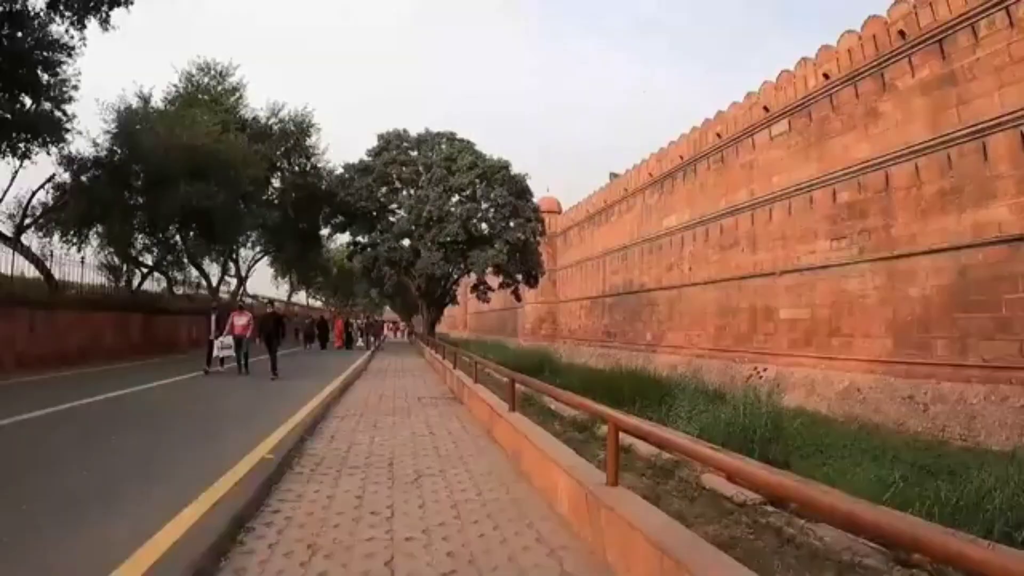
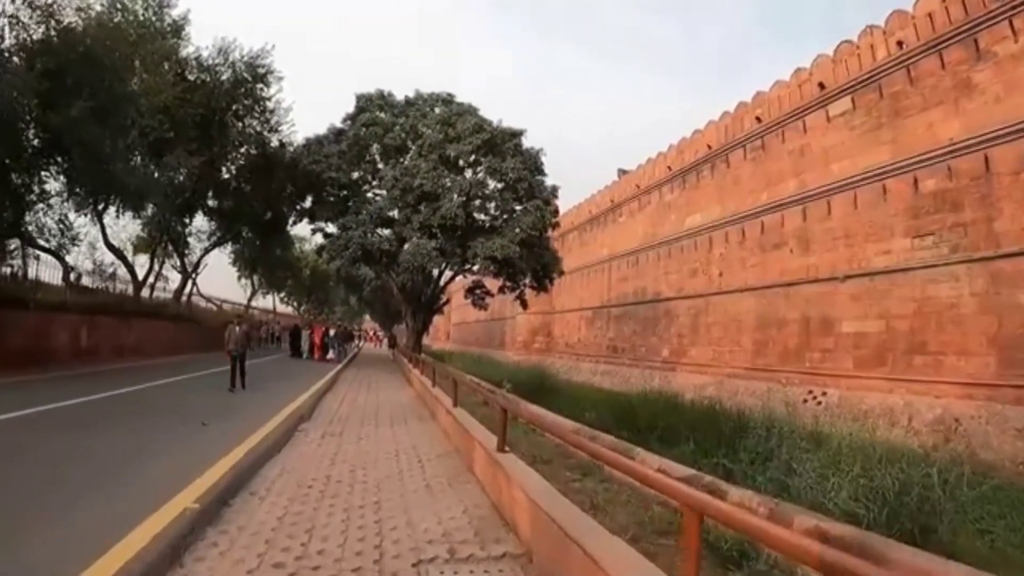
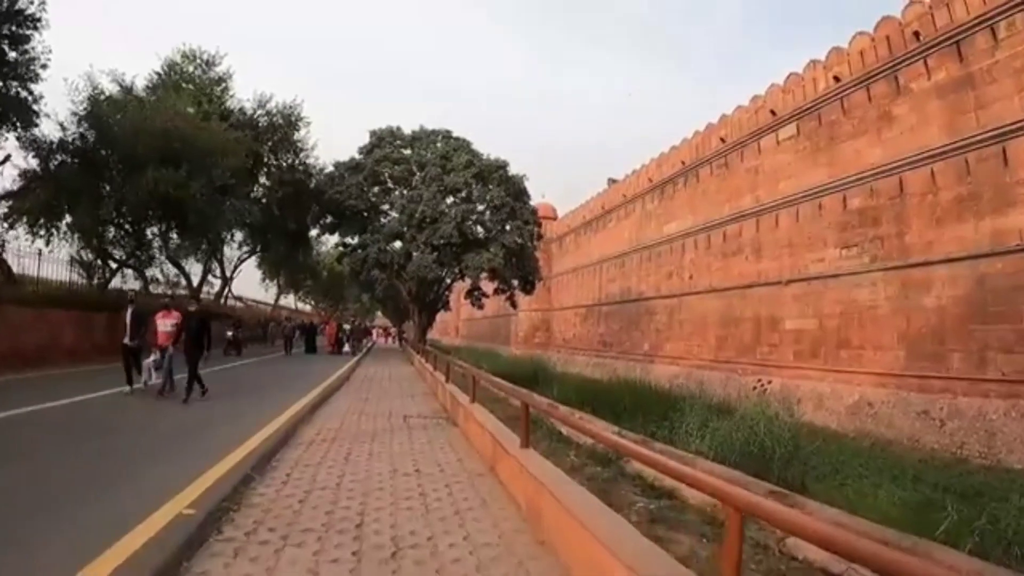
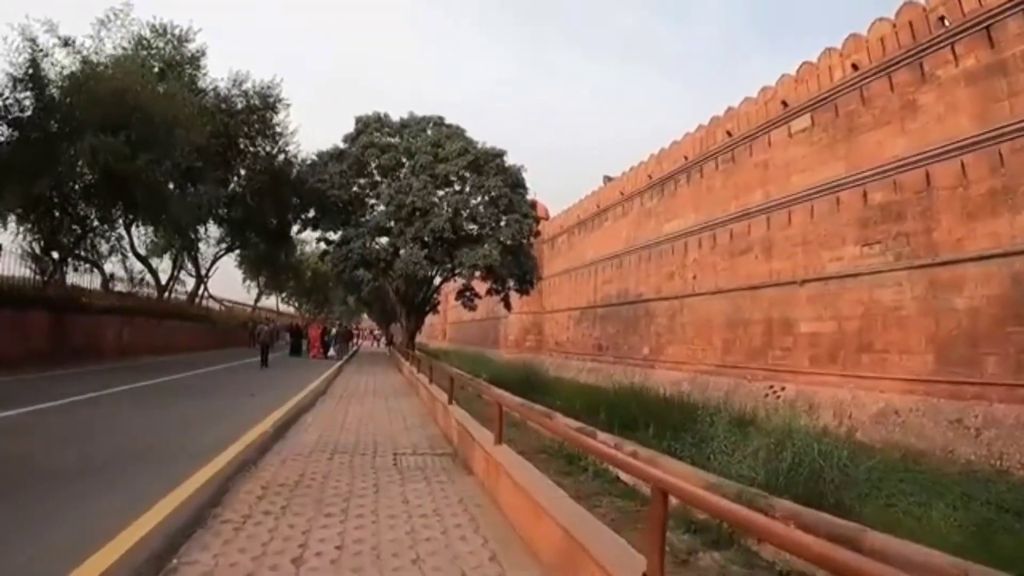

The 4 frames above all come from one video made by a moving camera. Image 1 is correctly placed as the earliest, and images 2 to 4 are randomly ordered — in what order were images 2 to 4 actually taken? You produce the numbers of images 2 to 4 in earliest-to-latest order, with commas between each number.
3, 4, 2
